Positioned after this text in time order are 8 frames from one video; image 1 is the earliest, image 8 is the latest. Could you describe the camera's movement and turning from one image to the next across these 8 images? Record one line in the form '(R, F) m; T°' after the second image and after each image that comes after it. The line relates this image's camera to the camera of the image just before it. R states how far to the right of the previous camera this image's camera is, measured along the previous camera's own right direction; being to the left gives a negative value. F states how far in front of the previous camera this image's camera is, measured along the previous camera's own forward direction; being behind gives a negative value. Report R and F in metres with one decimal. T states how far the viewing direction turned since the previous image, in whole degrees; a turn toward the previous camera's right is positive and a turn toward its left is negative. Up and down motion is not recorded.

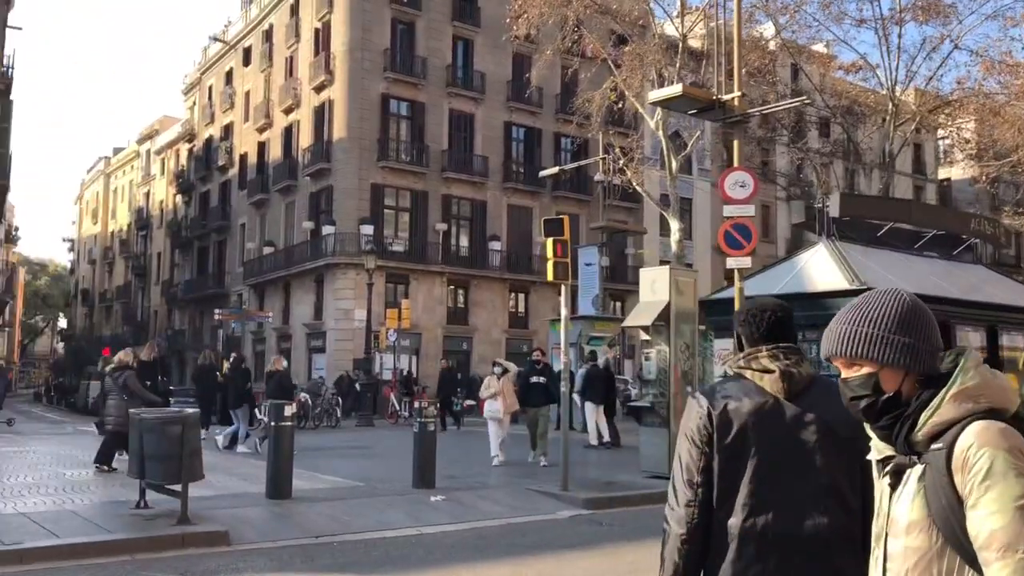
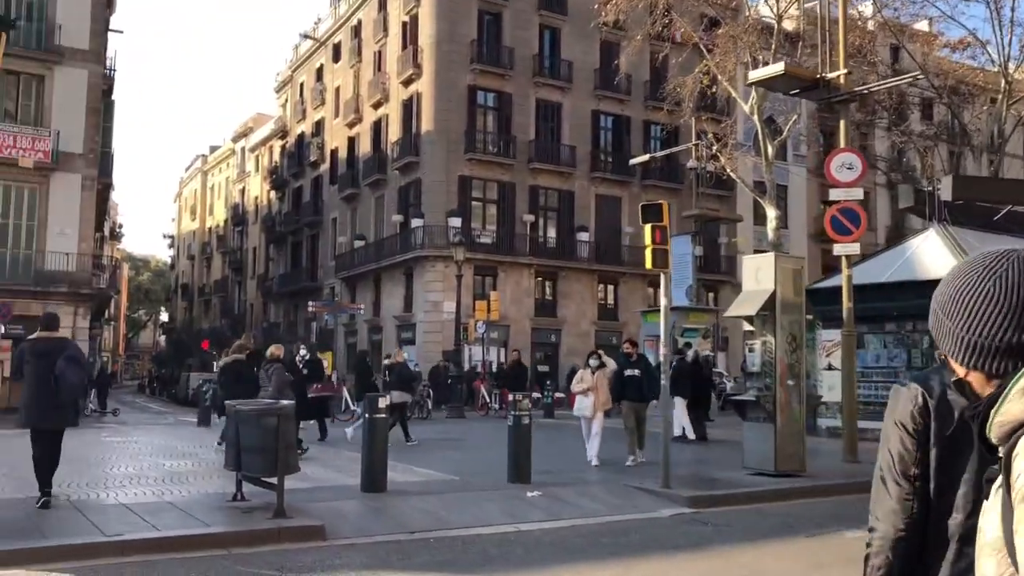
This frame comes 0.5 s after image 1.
(-0.1, +0.3) m; -5°
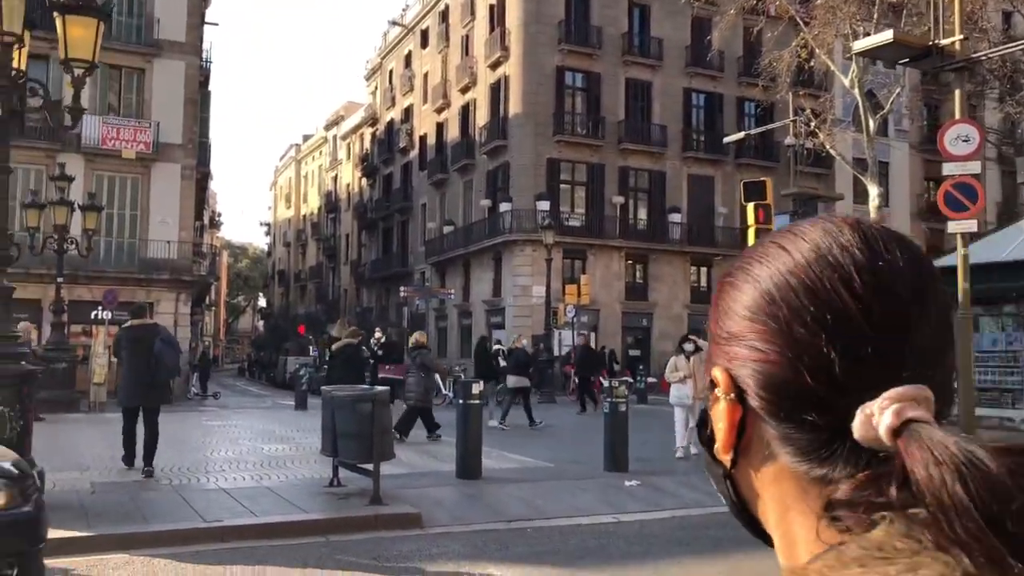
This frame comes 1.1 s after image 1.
(-0.1, +0.3) m; -5°
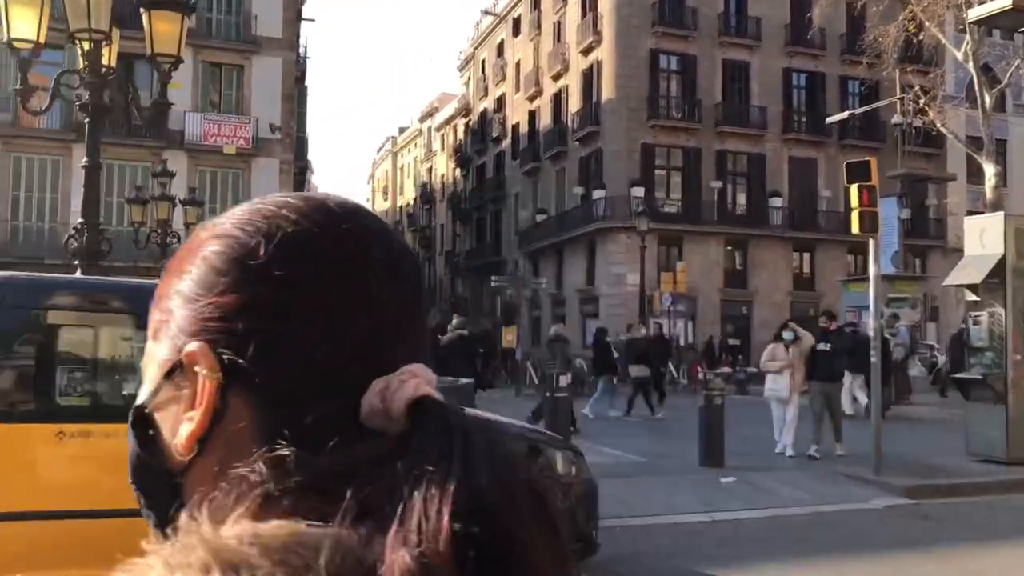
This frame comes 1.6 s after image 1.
(+0.1, +0.3) m; -6°
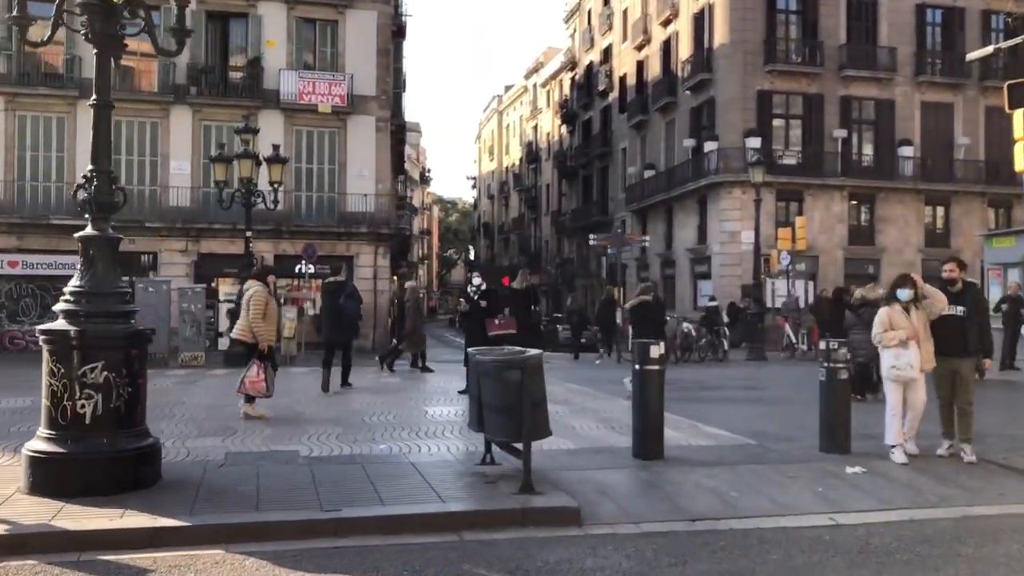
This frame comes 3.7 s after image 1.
(+0.3, +1.4) m; -7°
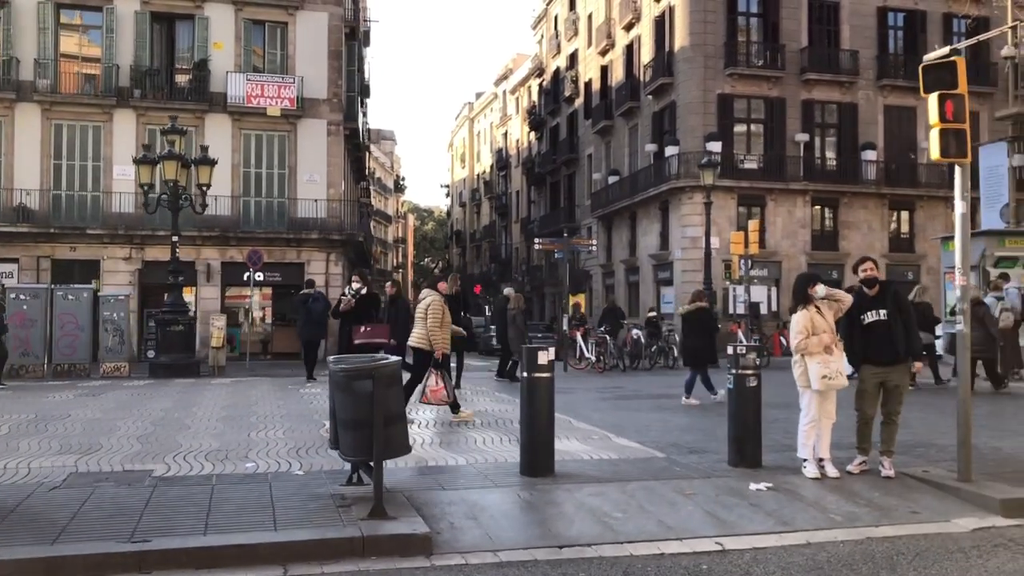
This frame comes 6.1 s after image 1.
(+0.9, +0.7) m; +1°
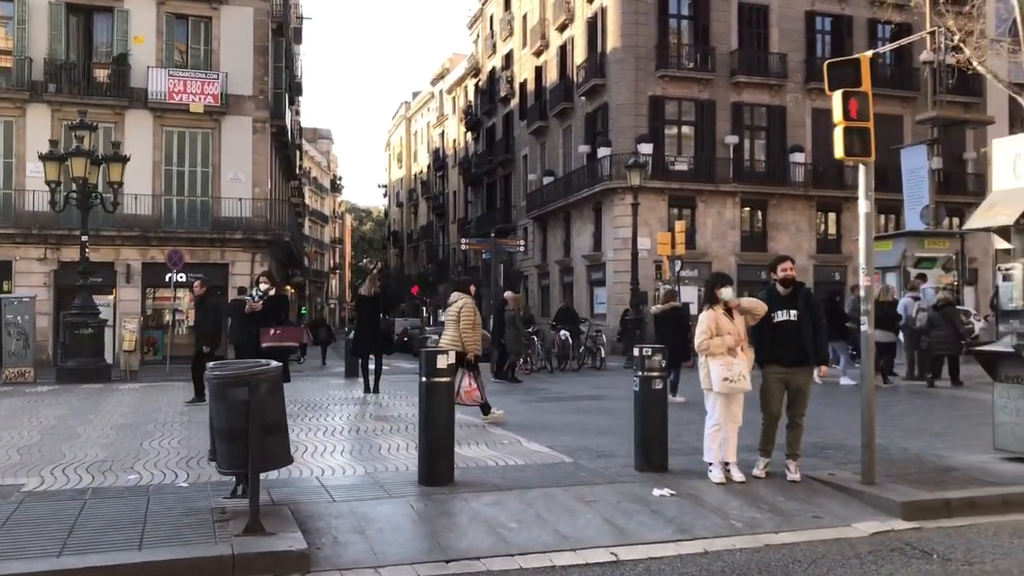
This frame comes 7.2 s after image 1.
(+0.3, +0.3) m; +4°
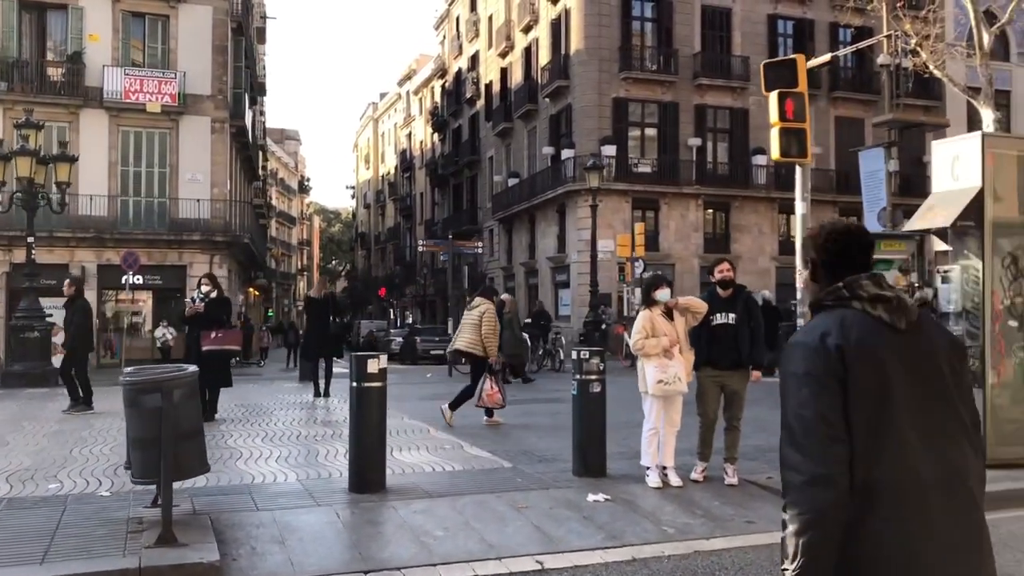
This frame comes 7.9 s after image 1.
(+0.3, +0.1) m; +2°
